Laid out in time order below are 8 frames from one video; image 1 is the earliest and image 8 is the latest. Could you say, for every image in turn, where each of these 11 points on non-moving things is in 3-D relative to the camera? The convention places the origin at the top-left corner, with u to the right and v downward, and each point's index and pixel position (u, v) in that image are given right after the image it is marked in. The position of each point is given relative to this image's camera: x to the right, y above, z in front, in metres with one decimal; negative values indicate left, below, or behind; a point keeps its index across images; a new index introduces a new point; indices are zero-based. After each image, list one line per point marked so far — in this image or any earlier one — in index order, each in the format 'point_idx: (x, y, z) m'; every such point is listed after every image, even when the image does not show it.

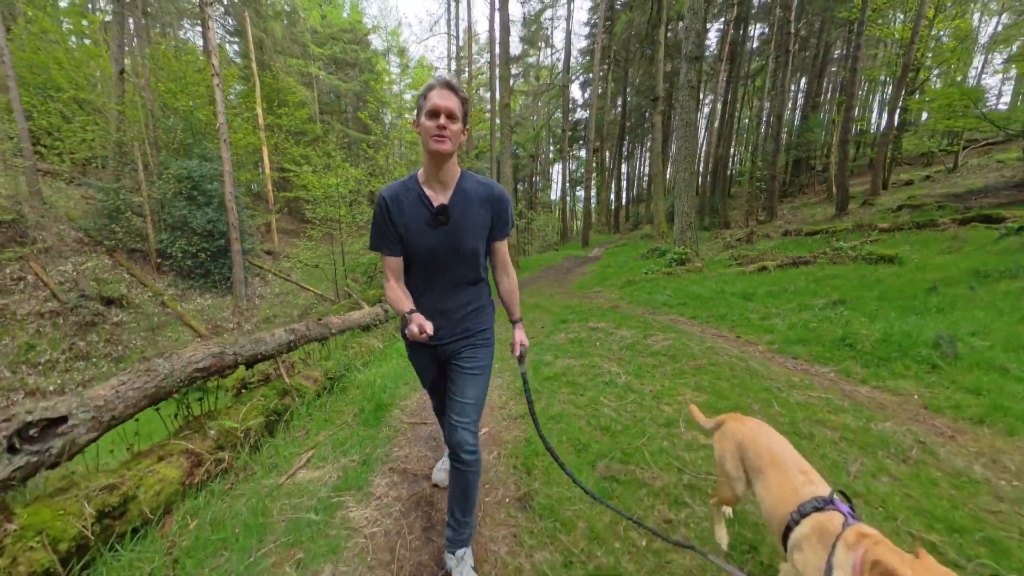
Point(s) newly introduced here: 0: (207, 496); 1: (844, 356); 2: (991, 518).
0: (-1.9, -1.3, +2.2) m
1: (+3.9, -0.8, +4.1) m
2: (+2.7, -1.3, +1.9) m
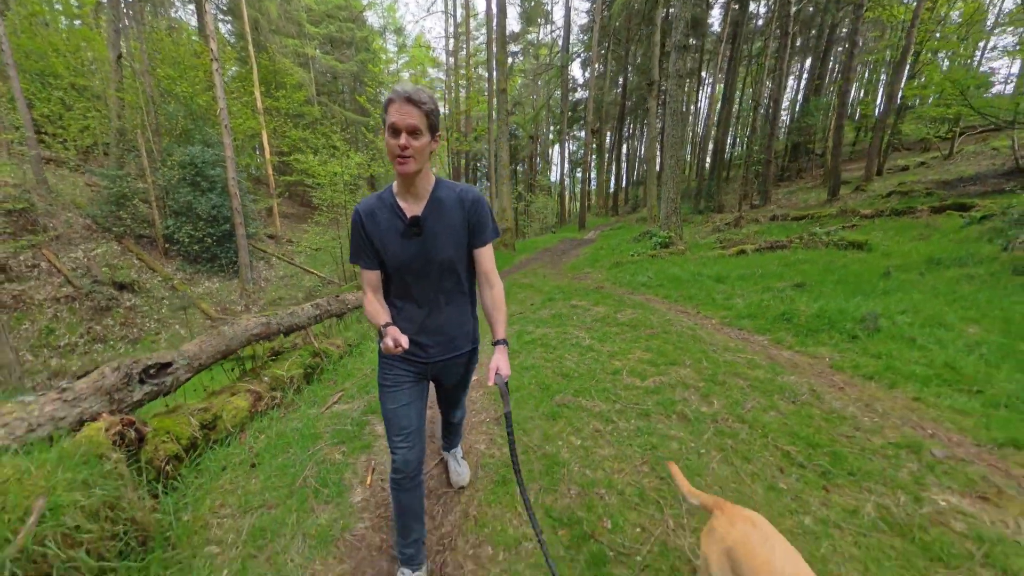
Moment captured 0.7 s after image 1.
0: (-2.0, -1.1, +2.9) m
1: (+3.7, -0.5, +4.8) m
2: (+2.5, -1.2, +2.6) m
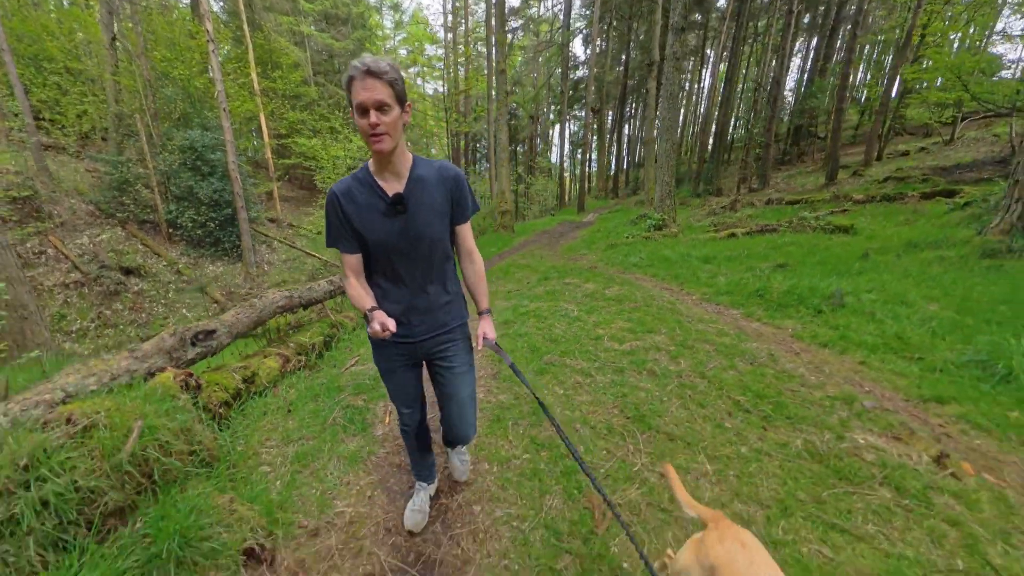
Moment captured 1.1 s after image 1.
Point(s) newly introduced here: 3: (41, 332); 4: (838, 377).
0: (-2.1, -0.9, +3.3) m
1: (+3.7, -0.2, +5.2) m
2: (+2.5, -0.9, +3.1) m
3: (-8.1, -0.8, +5.6) m
4: (+3.2, -0.9, +3.3) m
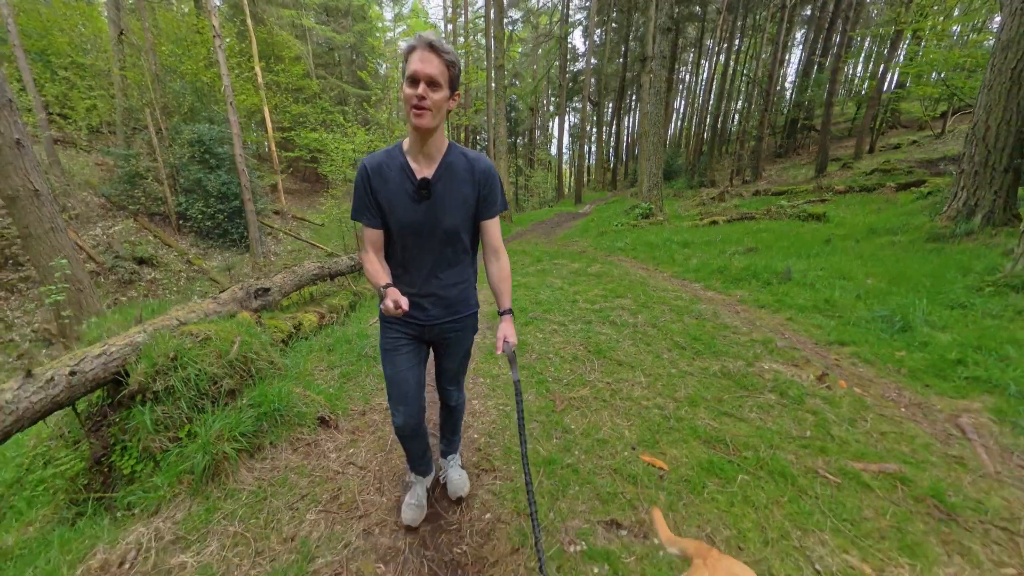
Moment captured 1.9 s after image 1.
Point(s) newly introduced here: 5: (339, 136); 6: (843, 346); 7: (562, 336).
0: (-2.2, -0.5, +4.1) m
1: (+3.6, +0.2, +6.0) m
2: (+2.4, -0.6, +3.9) m
3: (-8.2, -0.3, +6.4) m
4: (+3.1, -0.5, +4.1) m
5: (-7.7, +6.8, +14.9) m
6: (+3.8, -0.6, +3.9) m
7: (+0.6, -0.5, +3.8) m
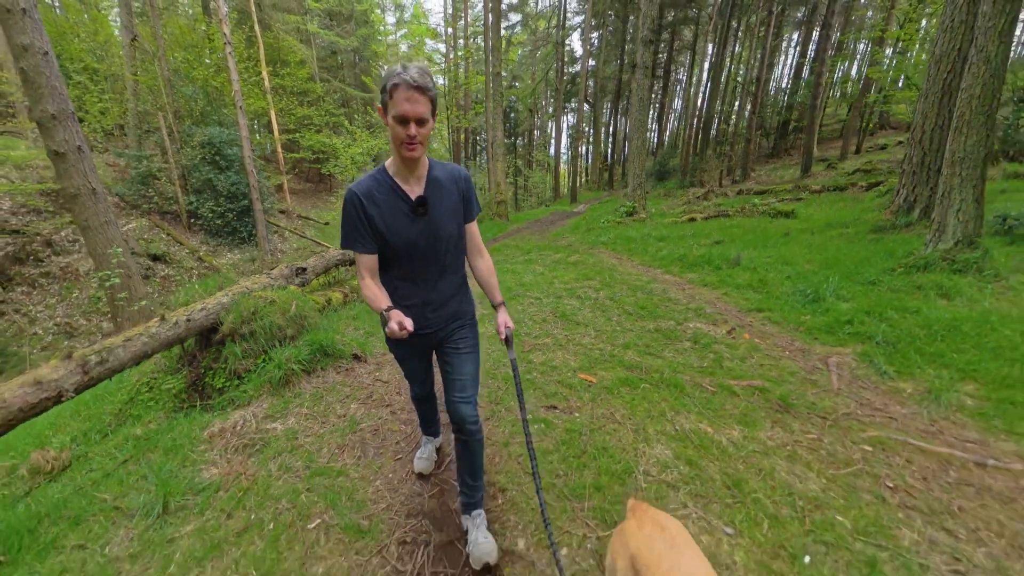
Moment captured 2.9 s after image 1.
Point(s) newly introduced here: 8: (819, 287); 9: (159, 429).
0: (-2.4, -0.2, +5.1) m
1: (+3.4, +0.5, +6.9) m
2: (+2.2, -0.3, +4.8) m
3: (-8.4, 0.0, +7.4) m
4: (+2.8, -0.2, +5.1) m
5: (-7.9, +7.1, +15.9) m
6: (+3.6, -0.3, +4.8) m
7: (+0.4, -0.2, +4.8) m
8: (+4.9, 0.0, +5.4) m
9: (-3.1, -1.3, +3.0) m
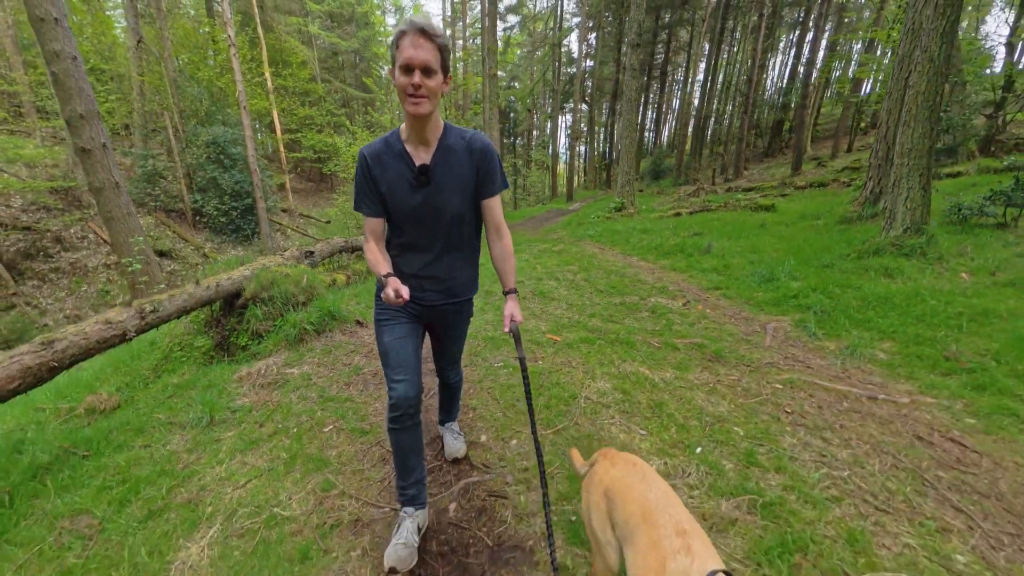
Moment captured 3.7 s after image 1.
0: (-2.7, +0.1, +5.7) m
1: (+3.1, +0.8, +7.5) m
2: (+1.9, 0.0, +5.4) m
3: (-8.6, +0.3, +8.0) m
4: (+2.6, +0.1, +5.7) m
5: (-8.2, +7.4, +16.5) m
6: (+3.3, 0.0, +5.4) m
7: (+0.1, +0.1, +5.4) m
8: (+4.6, +0.3, +5.9) m
9: (-3.4, -1.0, +3.5) m
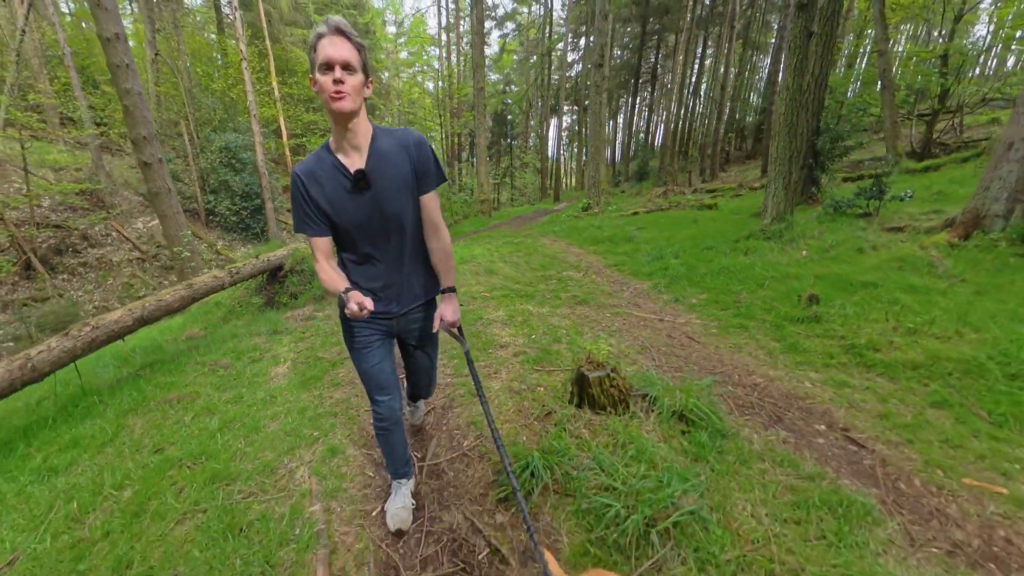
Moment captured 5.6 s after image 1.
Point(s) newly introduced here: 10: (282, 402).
0: (-3.6, +0.6, +7.7) m
1: (+2.2, +1.3, +9.5) m
2: (+0.9, +0.5, +7.4) m
3: (-9.6, +0.7, +10.1) m
4: (+1.6, +0.6, +7.7) m
5: (-9.1, +7.9, +18.6) m
6: (+2.3, +0.5, +7.4) m
7: (-0.9, +0.6, +7.4) m
8: (+3.7, +0.9, +7.9) m
9: (-4.4, -0.5, +5.6) m
10: (-2.3, -1.1, +3.3) m
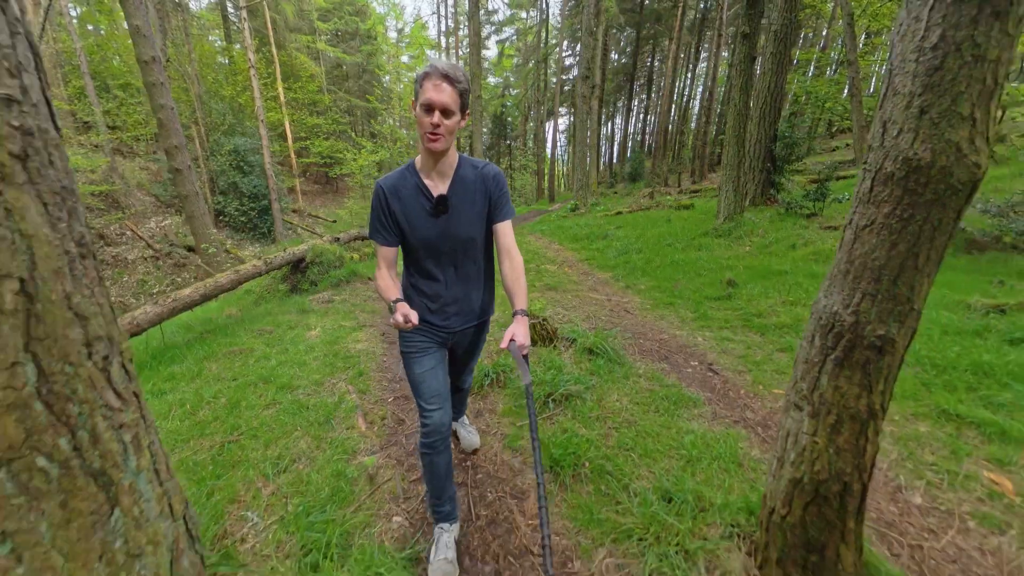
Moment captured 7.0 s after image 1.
0: (-4.0, +0.9, +9.0) m
1: (+1.8, +1.6, +10.8) m
2: (+0.5, +0.8, +8.7) m
3: (-10.0, +1.0, +11.4) m
4: (+1.2, +0.9, +9.0) m
5: (-9.5, +8.1, +19.9) m
6: (+1.9, +0.7, +8.7) m
7: (-1.3, +0.8, +8.7) m
8: (+3.3, +1.1, +9.2) m
9: (-4.8, -0.2, +6.9) m
10: (-2.7, -0.9, +4.6) m
